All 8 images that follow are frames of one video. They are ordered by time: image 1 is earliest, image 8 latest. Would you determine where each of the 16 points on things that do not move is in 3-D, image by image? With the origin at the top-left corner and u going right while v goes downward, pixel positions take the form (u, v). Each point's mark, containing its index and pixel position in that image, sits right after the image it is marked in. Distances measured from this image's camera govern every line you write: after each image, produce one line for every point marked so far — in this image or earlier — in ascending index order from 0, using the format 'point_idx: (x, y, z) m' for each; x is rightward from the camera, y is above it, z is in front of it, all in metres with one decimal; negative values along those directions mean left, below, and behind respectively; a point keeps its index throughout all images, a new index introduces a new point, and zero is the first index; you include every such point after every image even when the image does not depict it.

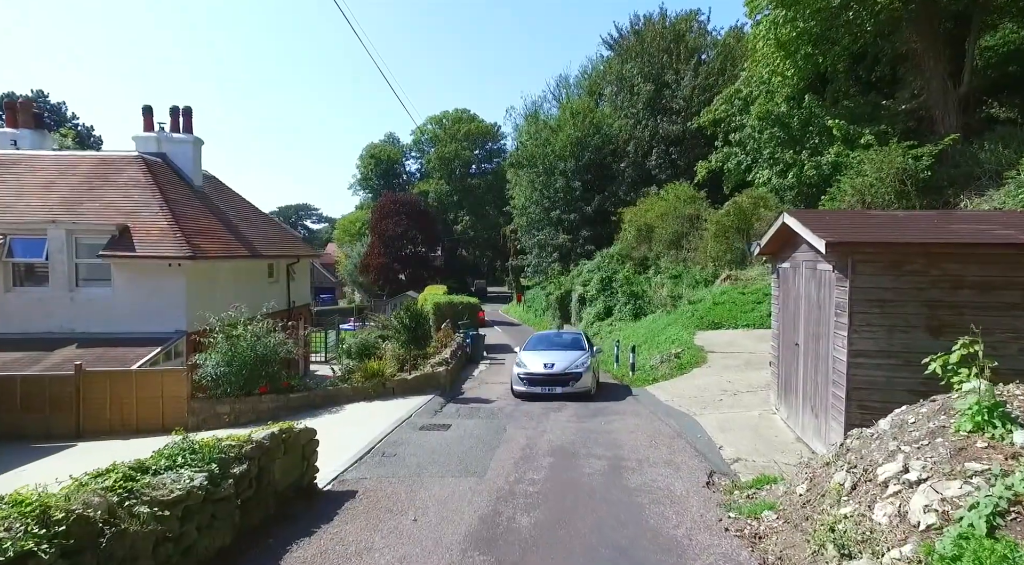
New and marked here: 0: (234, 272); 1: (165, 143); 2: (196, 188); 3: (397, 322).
0: (-6.6, +0.2, +16.1) m
1: (-9.2, +3.7, +17.8) m
2: (-8.3, +2.5, +17.8) m
3: (-2.6, -0.9, +15.4) m
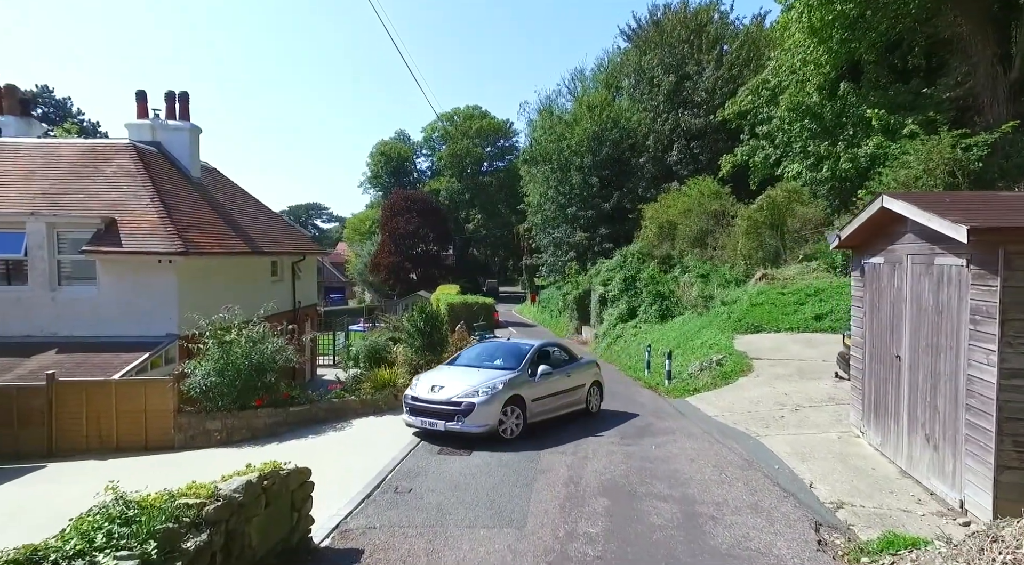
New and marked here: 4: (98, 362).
0: (-6.2, +0.3, +15.2) m
1: (-8.7, +3.7, +17.0) m
2: (-7.9, +2.5, +16.9) m
3: (-2.2, -0.9, +14.5) m
4: (-7.5, -1.4, +12.5) m
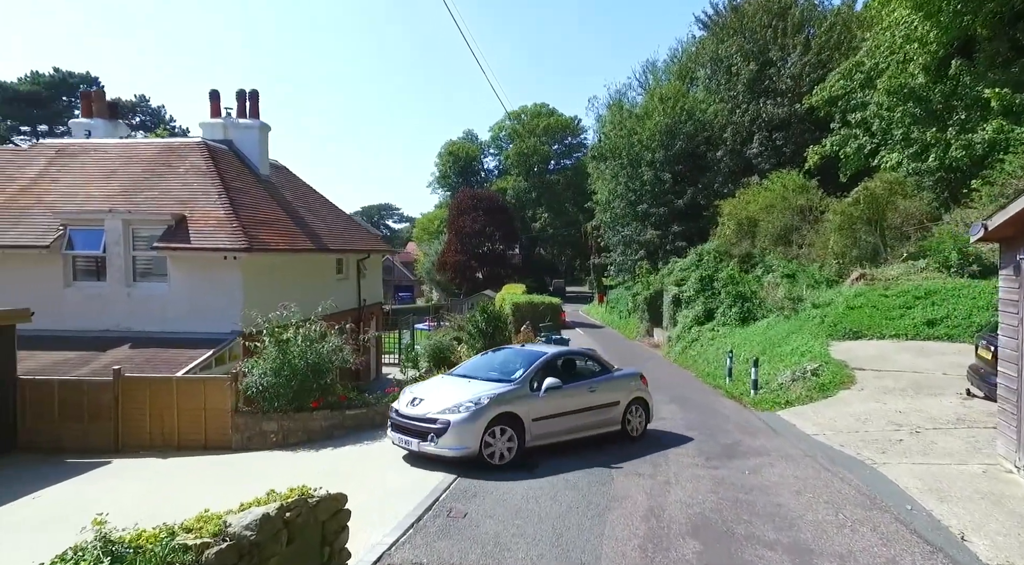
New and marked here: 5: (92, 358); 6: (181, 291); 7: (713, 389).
0: (-4.7, +0.3, +15.0) m
1: (-7.0, +3.8, +17.1) m
2: (-6.2, +2.6, +16.9) m
3: (-0.8, -0.9, +14.0) m
4: (-6.3, -1.3, +12.5) m
5: (-7.6, -1.4, +12.5) m
6: (-6.4, -0.2, +13.5) m
7: (+3.4, -1.8, +11.2) m
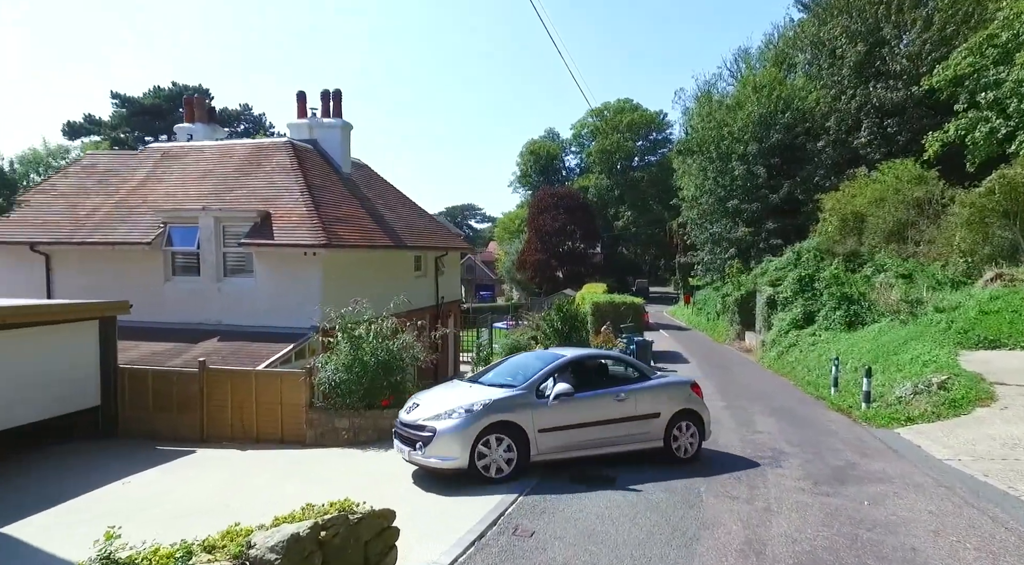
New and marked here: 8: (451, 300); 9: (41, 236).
0: (-2.9, +0.4, +14.9) m
1: (-5.0, +3.9, +17.2) m
2: (-4.2, +2.7, +17.0) m
3: (+0.8, -0.8, +13.4) m
4: (-4.9, -1.2, +12.6) m
5: (-6.1, -1.3, +12.7) m
6: (-4.8, -0.1, +13.6) m
7: (+4.6, -1.8, +10.1) m
8: (-1.8, -0.5, +18.7) m
9: (-10.3, +1.1, +14.5) m
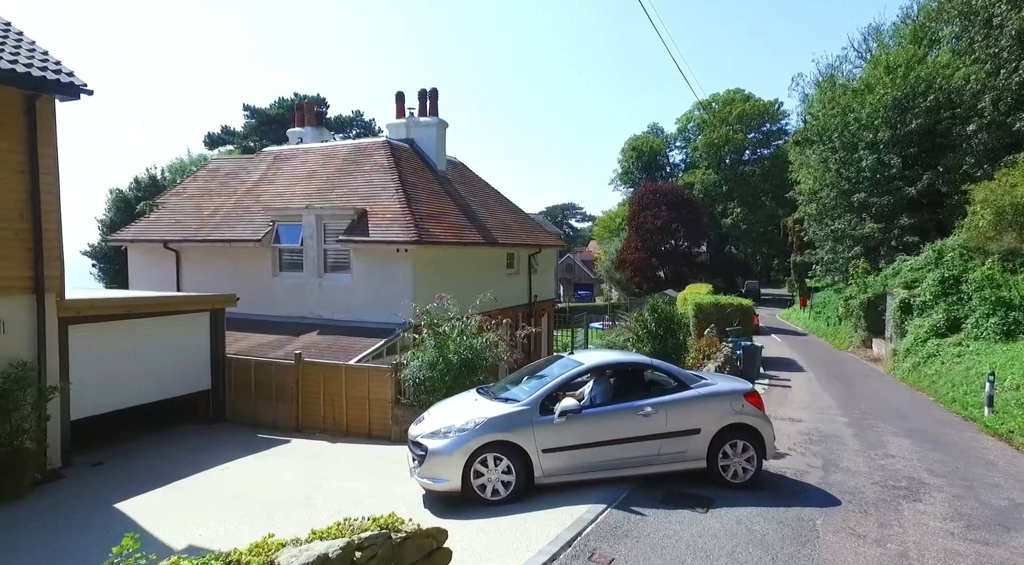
0: (-0.9, +0.5, +14.5) m
1: (-2.5, +4.0, +17.1) m
2: (-1.8, +2.7, +16.7) m
3: (+2.5, -0.8, +12.4) m
4: (-3.2, -1.2, +12.5) m
5: (-4.4, -1.2, +12.8) m
6: (-2.9, 0.0, +13.5) m
7: (+5.8, -1.8, +8.6) m
8: (+0.8, -0.4, +18.1) m
9: (-8.2, +1.2, +15.2) m
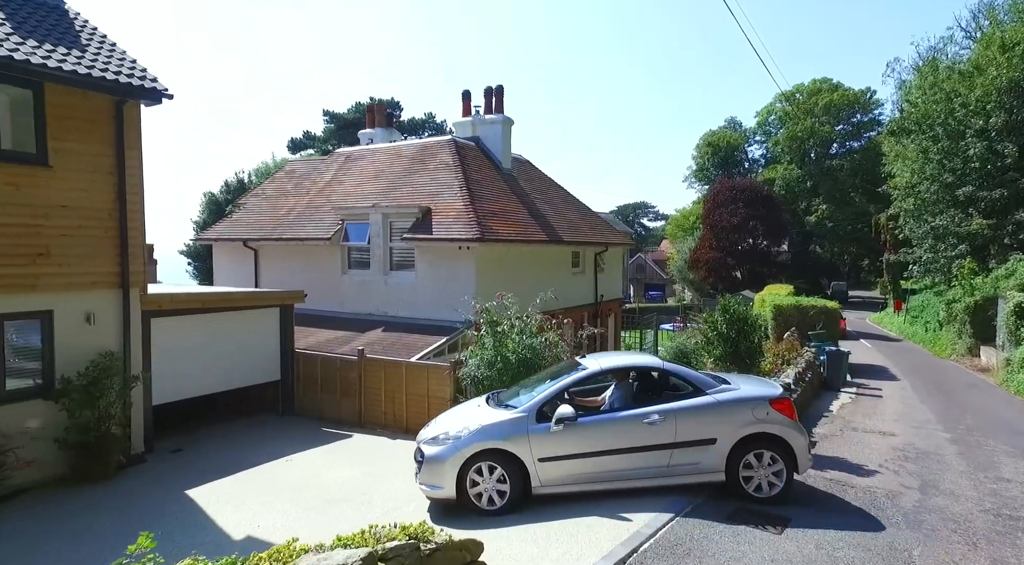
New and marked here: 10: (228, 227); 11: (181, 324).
0: (+0.5, +0.5, +14.1) m
1: (-0.8, +4.0, +16.9) m
2: (-0.2, +2.8, +16.5) m
3: (+3.6, -0.8, +11.7) m
4: (-2.0, -1.1, +12.4) m
5: (-3.2, -1.1, +12.9) m
6: (-1.7, 0.0, +13.4) m
7: (+6.4, -1.8, +7.6) m
8: (+2.5, -0.4, +17.5) m
9: (-6.7, +1.3, +15.7) m
10: (-6.6, +1.3, +15.3) m
11: (-5.7, -0.7, +11.3) m
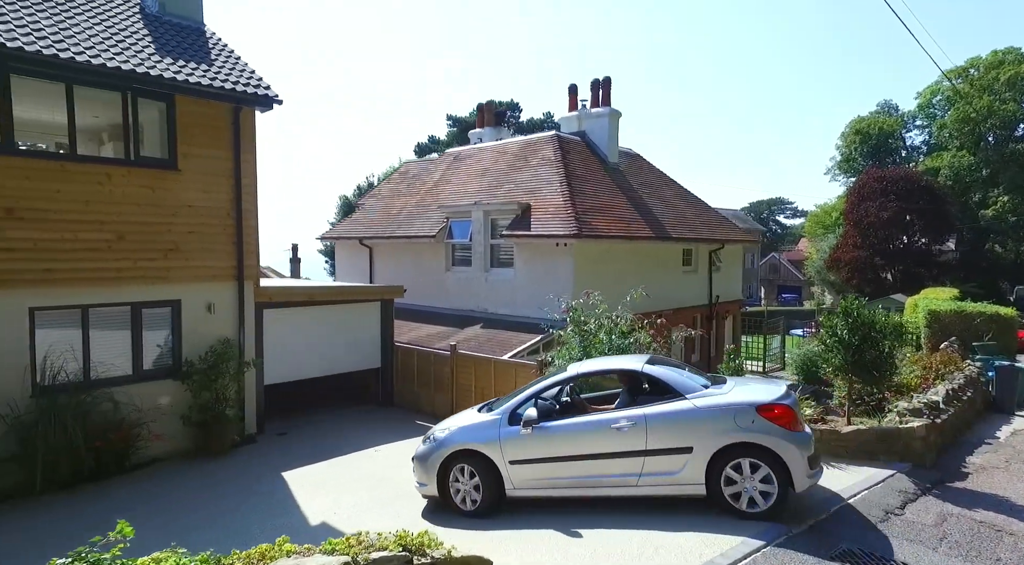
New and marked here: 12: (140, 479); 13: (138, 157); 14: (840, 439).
0: (+2.6, +0.5, +13.6) m
1: (+2.0, +4.0, +16.6) m
2: (+2.5, +2.8, +16.0) m
3: (+5.1, -0.8, +10.5) m
4: (-0.3, -1.0, +12.4) m
5: (-1.3, -1.0, +13.2) m
6: (+0.3, +0.1, +13.3) m
7: (+6.9, -1.8, +5.8) m
8: (+5.4, -0.4, +16.4) m
9: (-4.1, +1.4, +16.6) m
10: (-4.0, +1.4, +16.3) m
11: (-4.1, -0.6, +12.2) m
12: (-5.5, -2.9, +10.0) m
13: (-5.8, +1.9, +10.4) m
14: (+4.8, -2.3, +9.8) m
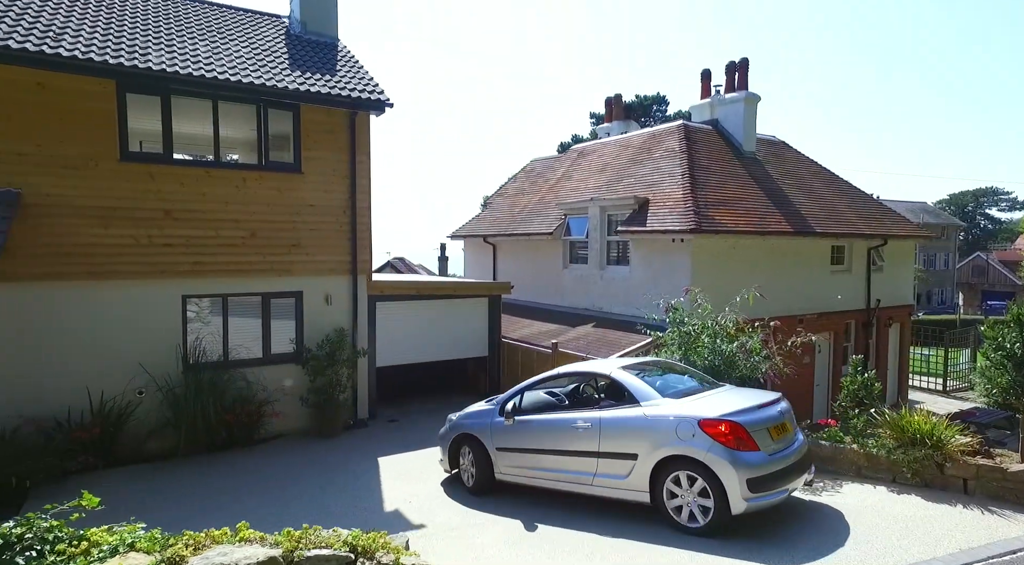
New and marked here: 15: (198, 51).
0: (+4.7, +0.5, +12.1) m
1: (+5.1, +4.0, +15.1) m
2: (+5.4, +2.8, +14.4) m
3: (+6.2, -0.8, +8.4) m
4: (+1.7, -1.0, +11.8) m
5: (+0.9, -1.0, +12.8) m
6: (+2.5, +0.1, +12.5) m
7: (+6.6, -1.7, +3.4) m
8: (+8.2, -0.5, +14.0) m
9: (-0.7, +1.4, +17.0) m
10: (-0.8, +1.4, +16.6) m
11: (-2.1, -0.5, +12.7) m
12: (-4.1, -2.8, +11.0) m
13: (-4.2, +2.1, +11.5) m
14: (+5.8, -2.3, +7.8) m
15: (-5.4, +4.0, +11.4) m
